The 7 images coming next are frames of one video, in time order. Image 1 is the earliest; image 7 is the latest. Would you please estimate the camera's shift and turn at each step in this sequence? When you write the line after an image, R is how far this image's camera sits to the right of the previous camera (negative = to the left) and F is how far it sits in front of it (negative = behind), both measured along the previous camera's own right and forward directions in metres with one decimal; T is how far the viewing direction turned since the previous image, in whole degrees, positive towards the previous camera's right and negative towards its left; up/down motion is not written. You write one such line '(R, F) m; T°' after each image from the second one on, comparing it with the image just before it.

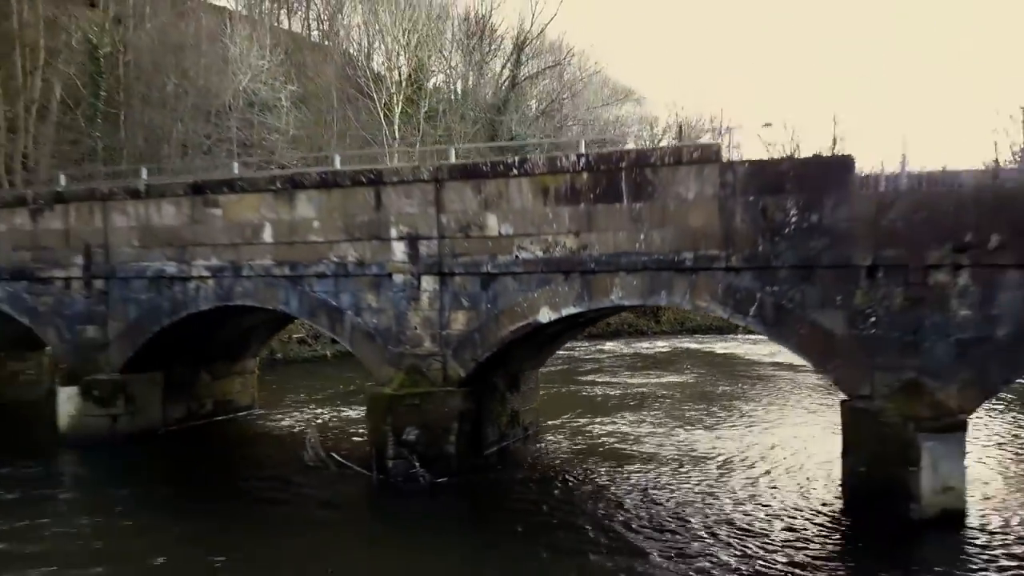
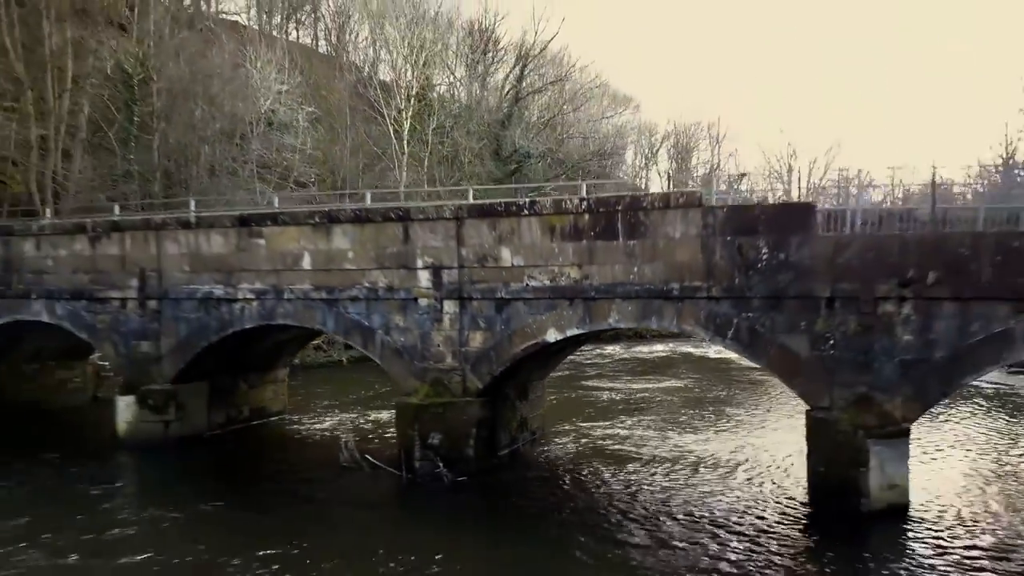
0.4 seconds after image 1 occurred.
(-0.1, -1.5) m; 0°
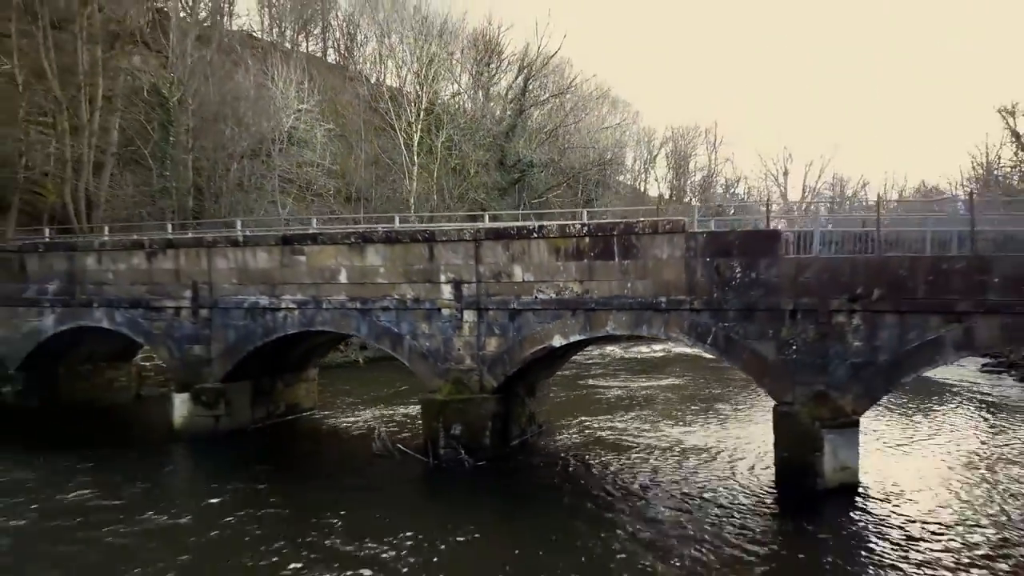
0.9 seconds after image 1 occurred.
(-0.1, -1.9) m; 0°
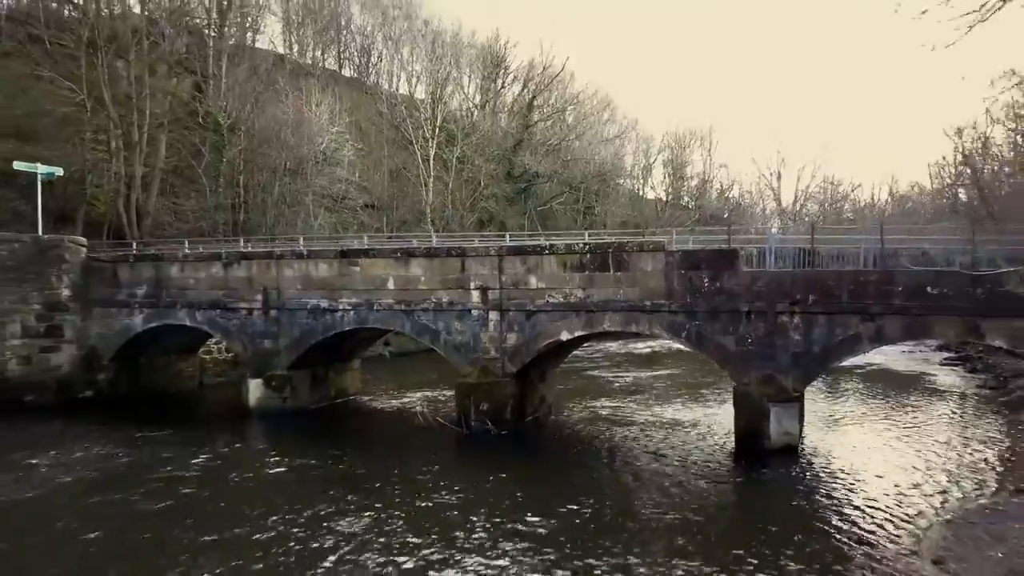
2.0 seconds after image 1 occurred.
(+0.9, -2.6) m; -4°
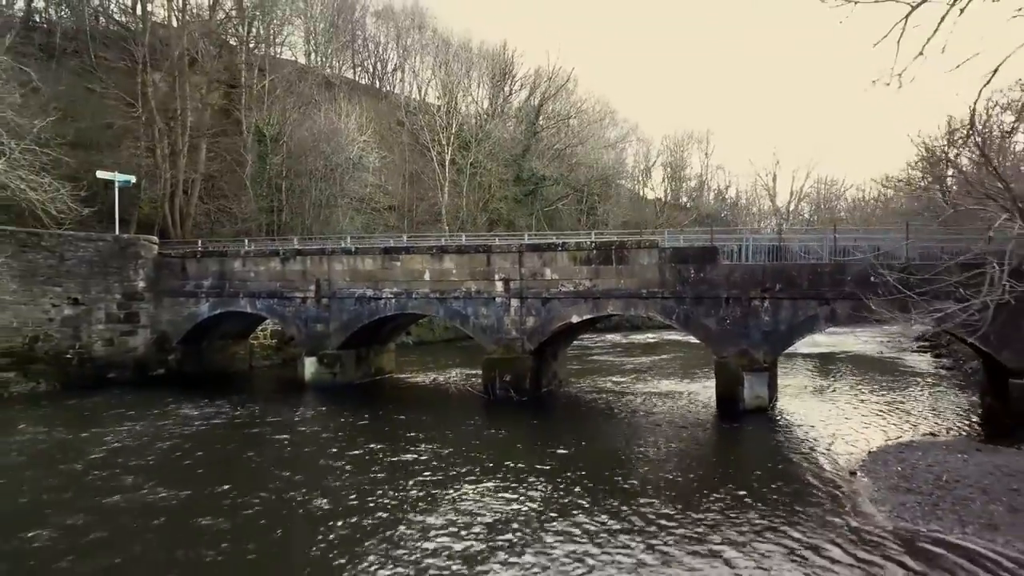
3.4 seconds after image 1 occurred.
(+2.3, -1.5) m; -8°
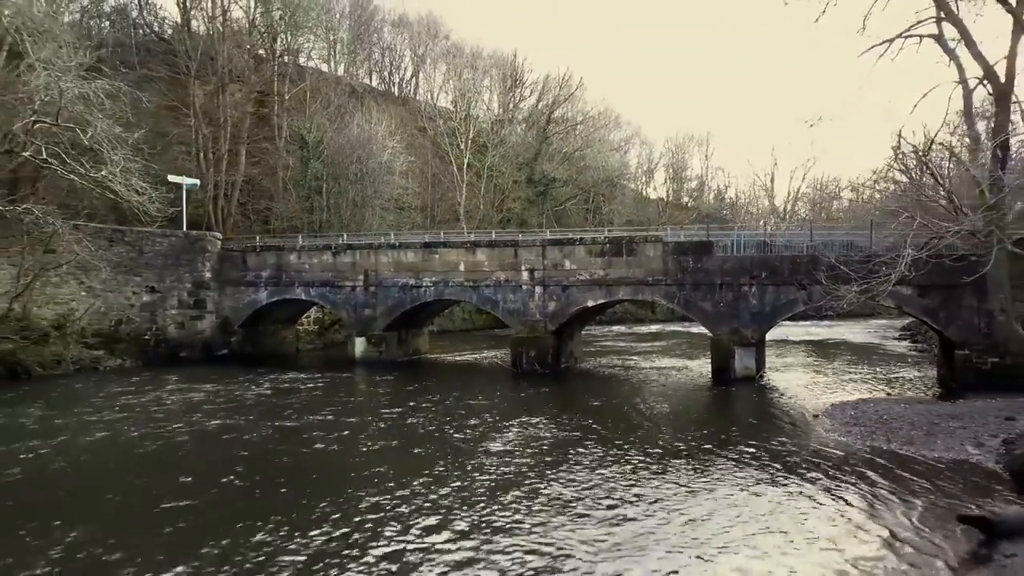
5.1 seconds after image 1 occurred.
(+2.4, -1.5) m; -8°
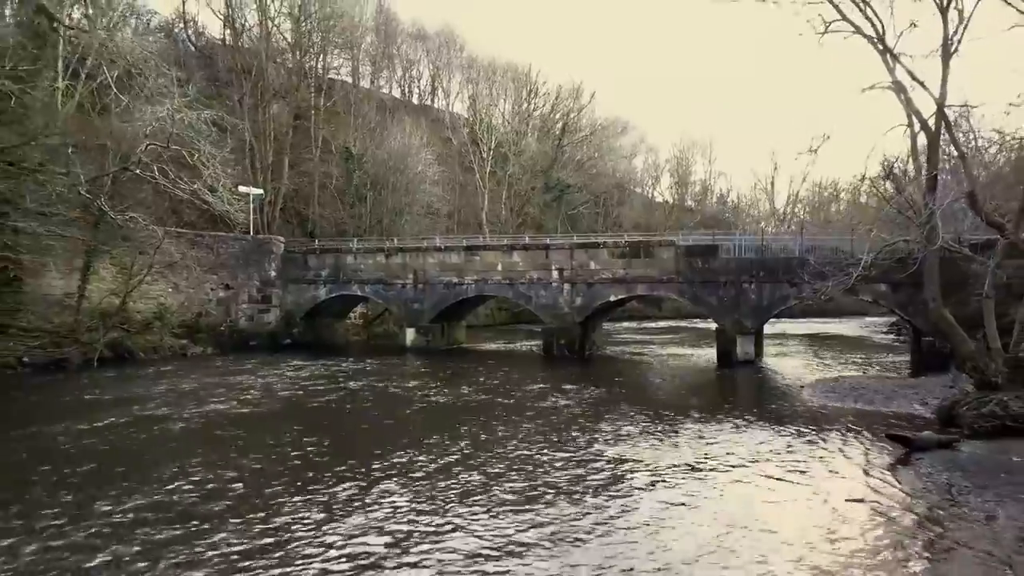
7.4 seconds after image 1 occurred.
(+2.8, -1.5) m; -9°
